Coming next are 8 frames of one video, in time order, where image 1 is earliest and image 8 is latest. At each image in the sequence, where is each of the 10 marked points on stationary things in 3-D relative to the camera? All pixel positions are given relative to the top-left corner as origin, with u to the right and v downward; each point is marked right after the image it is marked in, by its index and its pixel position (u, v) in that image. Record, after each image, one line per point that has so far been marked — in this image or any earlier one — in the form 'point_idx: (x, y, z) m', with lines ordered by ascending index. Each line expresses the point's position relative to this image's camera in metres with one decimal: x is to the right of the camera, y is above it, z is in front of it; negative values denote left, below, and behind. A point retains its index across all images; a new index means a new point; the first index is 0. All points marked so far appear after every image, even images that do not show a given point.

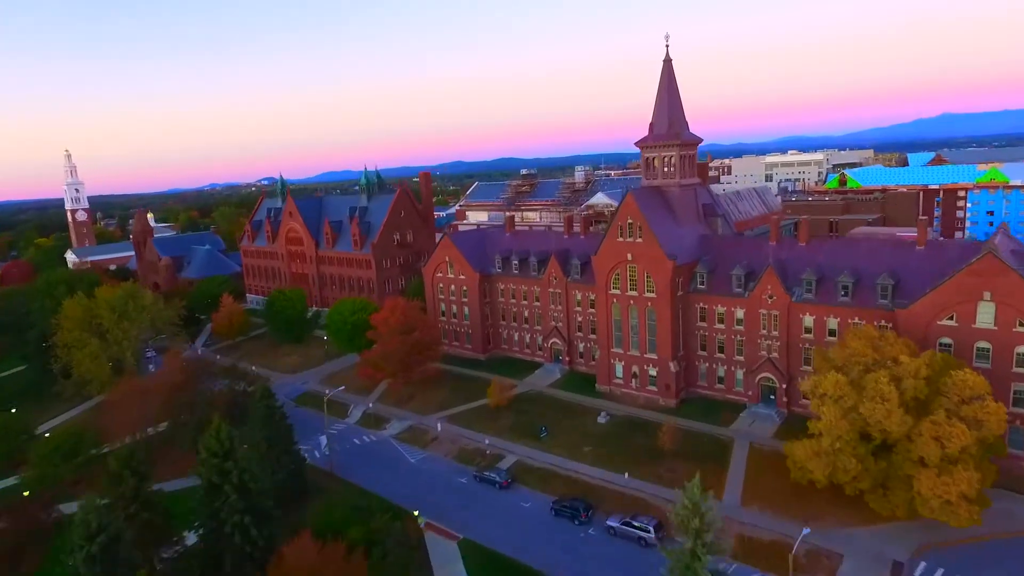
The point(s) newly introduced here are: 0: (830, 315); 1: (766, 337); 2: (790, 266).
0: (+9.7, -0.8, +18.6) m
1: (+8.3, -1.6, +20.0) m
2: (+9.1, +0.7, +19.9) m
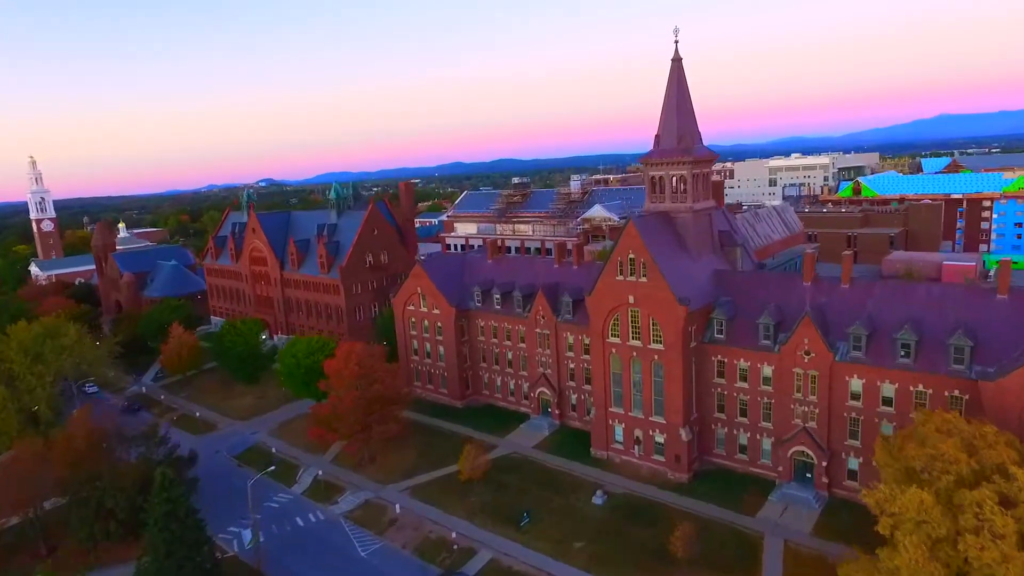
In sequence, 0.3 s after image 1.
0: (+9.0, -2.2, +14.7) m
1: (+7.6, -3.0, +16.1) m
2: (+8.4, -0.7, +16.0) m
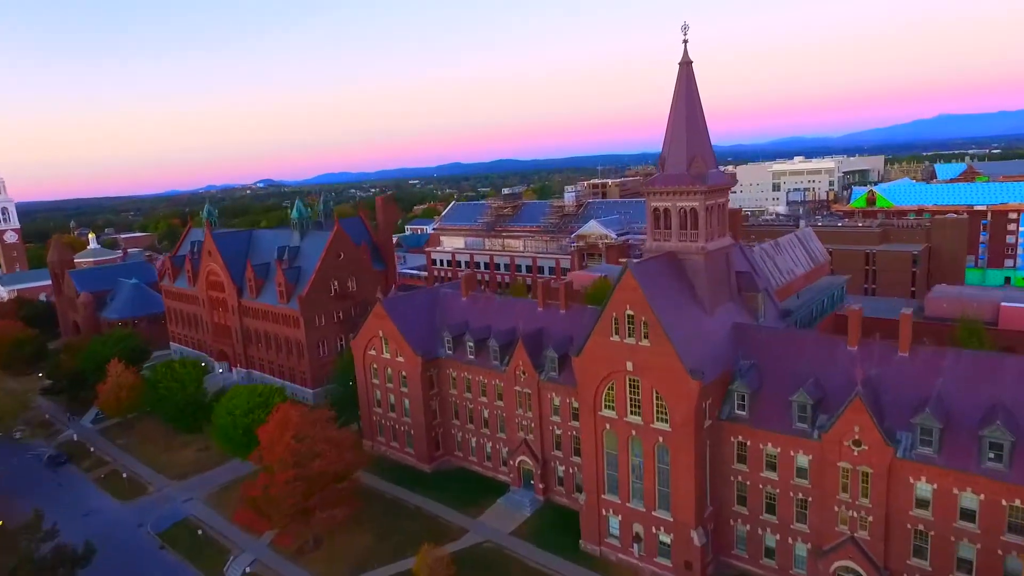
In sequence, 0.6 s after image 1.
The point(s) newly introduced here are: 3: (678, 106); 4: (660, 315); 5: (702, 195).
0: (+8.2, -3.7, +11.1) m
1: (+6.9, -4.4, +12.5) m
2: (+7.6, -2.1, +12.4) m
3: (+4.1, +4.5, +14.9) m
4: (+3.2, -0.6, +13.4) m
5: (+4.6, +2.2, +14.6) m
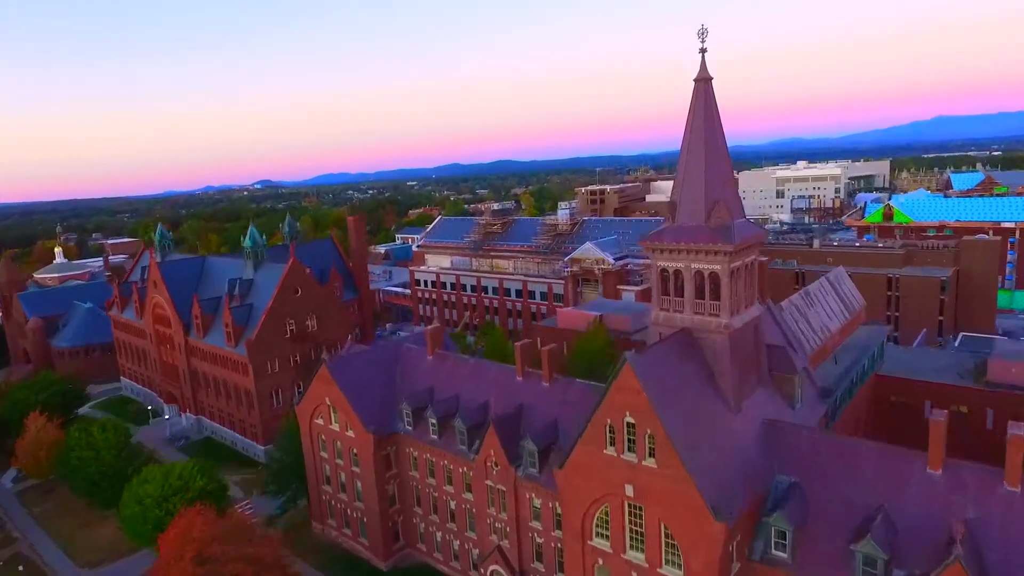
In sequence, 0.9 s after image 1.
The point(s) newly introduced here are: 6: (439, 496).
0: (+7.6, -5.3, +7.5) m
1: (+6.2, -6.1, +8.9) m
2: (+6.9, -3.7, +8.8) m
3: (+3.4, +2.9, +11.4) m
4: (+2.5, -2.2, +9.8) m
5: (+3.9, +0.6, +11.0) m
6: (-1.9, -5.4, +15.8) m
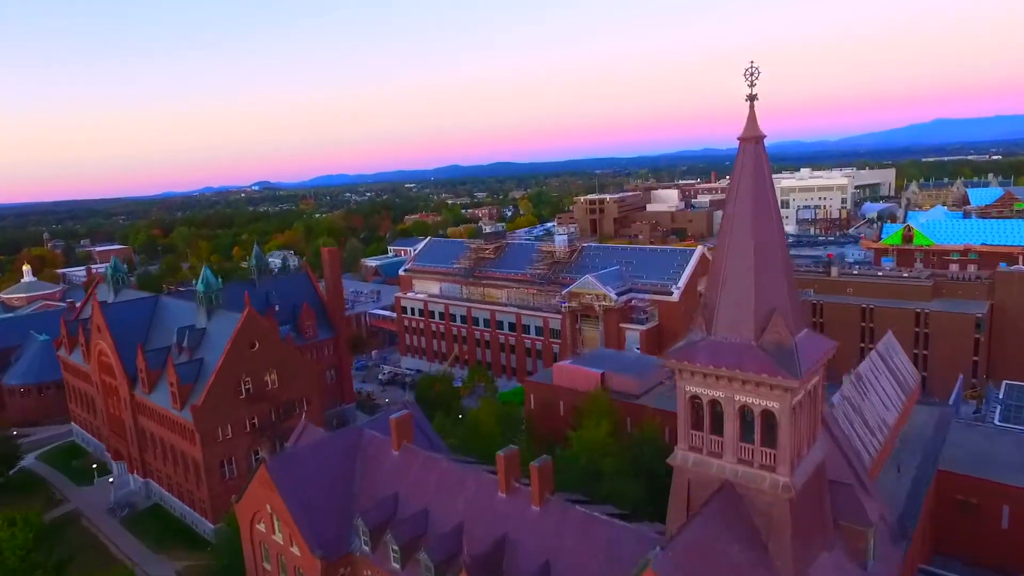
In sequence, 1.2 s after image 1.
0: (+7.2, -7.1, +4.4) m
1: (+5.8, -7.9, +5.7) m
2: (+6.6, -5.6, +5.6) m
3: (+3.0, +1.0, +8.2) m
4: (+2.2, -4.0, +6.6) m
5: (+3.5, -1.2, +7.9) m
6: (-2.3, -7.2, +12.6) m
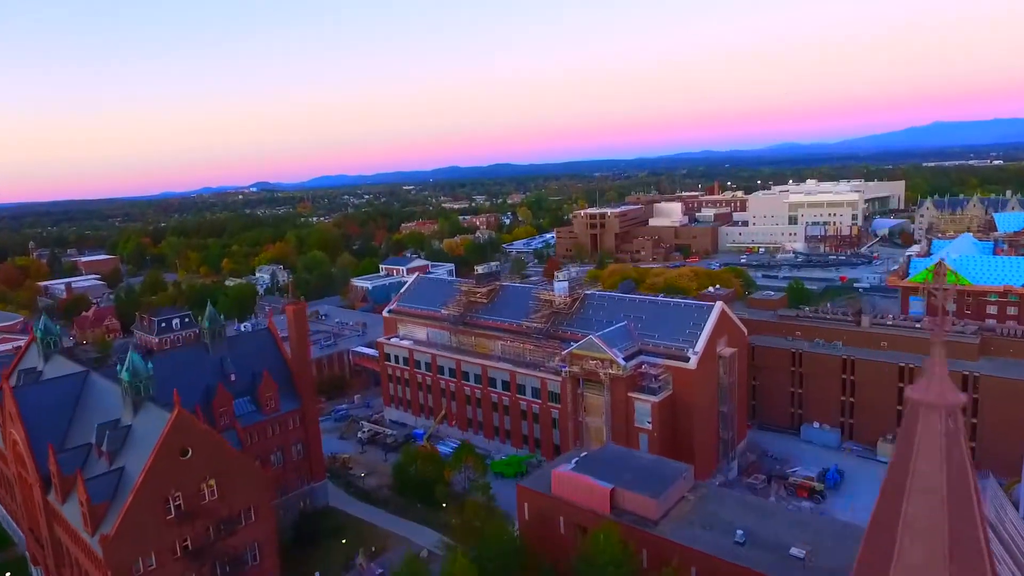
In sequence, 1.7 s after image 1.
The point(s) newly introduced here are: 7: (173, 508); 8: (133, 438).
0: (+6.9, -9.8, +0.5) m
1: (+5.5, -10.6, +1.8) m
2: (+6.3, -8.3, +1.7) m
3: (+2.8, -1.7, +4.3) m
4: (+1.9, -6.7, +2.7) m
5: (+3.2, -3.9, +4.0) m
6: (-2.6, -9.9, +8.7) m
7: (-9.7, -6.2, +17.4) m
8: (-11.3, -4.4, +18.2) m
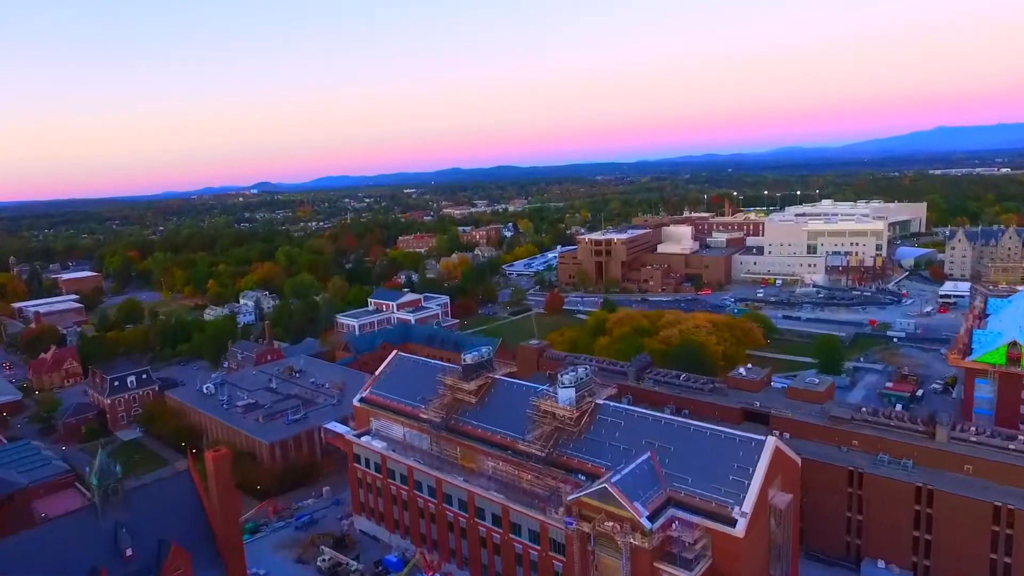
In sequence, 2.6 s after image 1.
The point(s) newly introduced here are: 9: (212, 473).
0: (+6.5, -14.3, -5.9) m
1: (+5.1, -15.1, -4.5) m
2: (+5.9, -12.8, -4.6) m
3: (+2.4, -6.2, -2.0) m
4: (+1.5, -11.2, -3.6) m
5: (+2.9, -8.4, -2.3) m
6: (-3.0, -14.4, +2.4) m
7: (-10.1, -10.7, +11.1) m
8: (-11.6, -8.9, +11.9) m
9: (-9.6, -6.0, +19.7) m
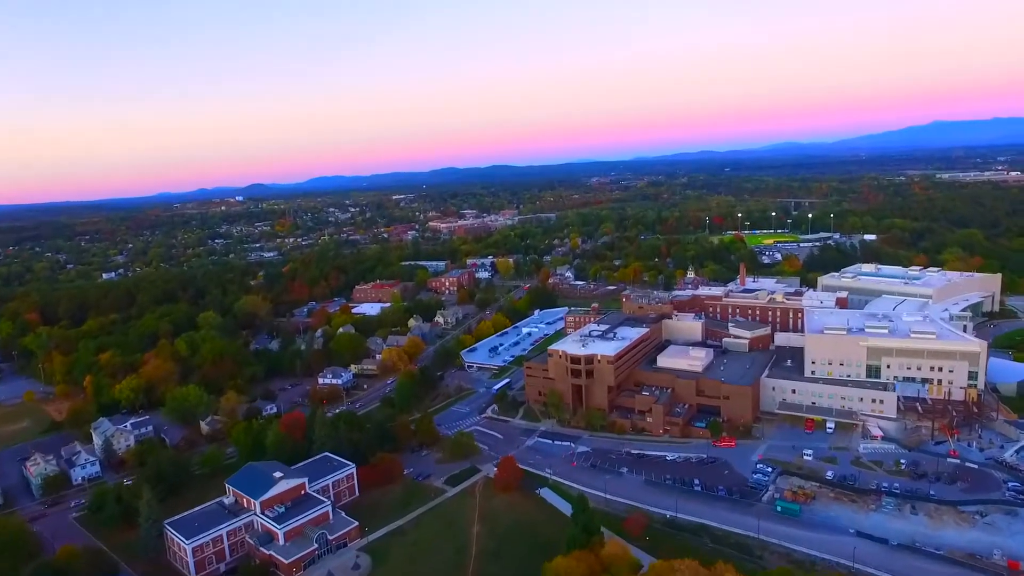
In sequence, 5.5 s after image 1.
0: (+0.9, -29.6, -32.2) m
1: (-0.5, -30.4, -30.9) m
2: (+0.3, -28.0, -30.9) m
3: (-3.3, -21.4, -28.4) m
4: (-4.1, -26.5, -30.0) m
5: (-2.8, -23.7, -28.7) m
6: (-8.6, -29.7, -24.0) m
7: (-15.8, -26.0, -15.3) m
8: (-17.4, -24.2, -14.6) m
9: (-15.4, -21.3, -6.8) m
